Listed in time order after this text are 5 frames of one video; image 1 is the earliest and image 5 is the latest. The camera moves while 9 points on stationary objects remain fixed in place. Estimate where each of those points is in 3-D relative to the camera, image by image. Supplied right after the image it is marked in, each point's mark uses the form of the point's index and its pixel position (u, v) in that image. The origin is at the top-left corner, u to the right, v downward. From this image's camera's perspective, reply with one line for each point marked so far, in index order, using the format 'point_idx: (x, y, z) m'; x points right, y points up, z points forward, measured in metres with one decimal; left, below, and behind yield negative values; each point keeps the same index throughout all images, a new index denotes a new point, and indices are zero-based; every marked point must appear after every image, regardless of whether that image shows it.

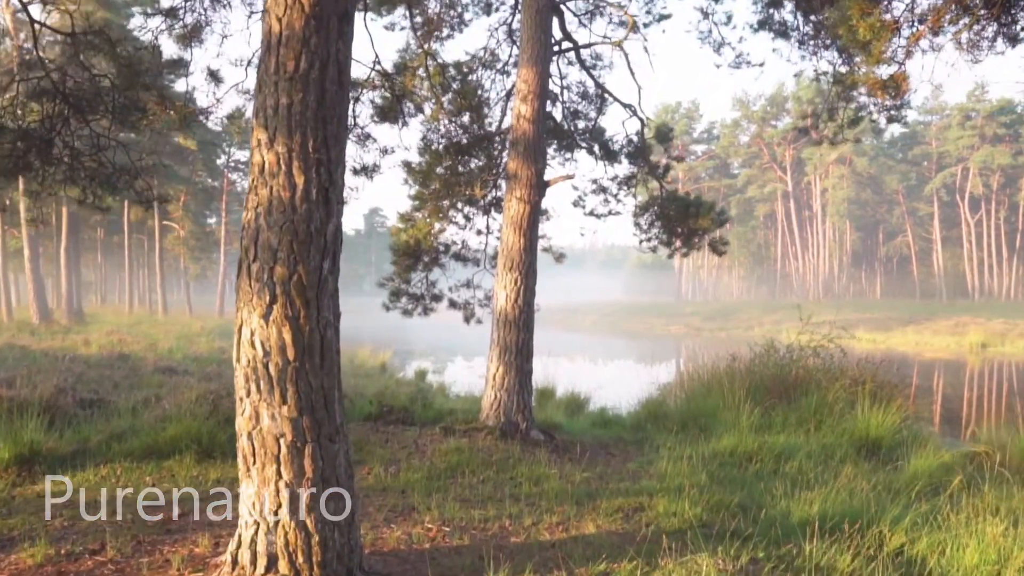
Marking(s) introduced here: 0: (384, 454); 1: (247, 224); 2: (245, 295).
0: (-1.1, -1.4, +6.1) m
1: (-1.1, +0.3, +3.1) m
2: (-1.1, 0.0, +3.0) m
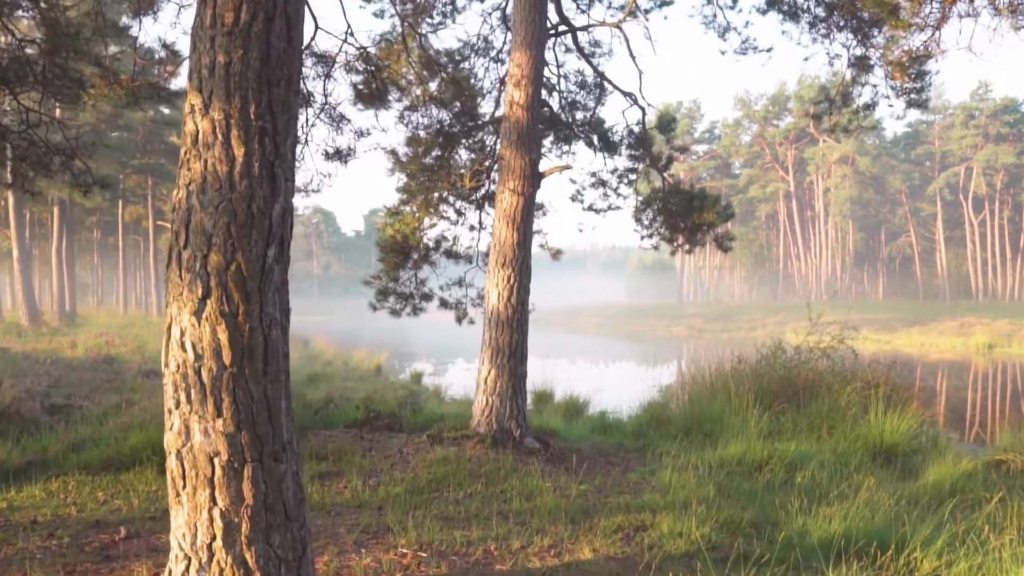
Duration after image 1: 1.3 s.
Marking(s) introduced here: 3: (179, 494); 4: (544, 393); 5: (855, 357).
0: (-1.1, -1.3, +5.6) m
1: (-1.2, +0.3, +2.6) m
2: (-1.2, 0.0, +2.6) m
3: (-1.1, -0.7, +2.5) m
4: (+0.5, -1.8, +12.6) m
5: (+4.7, -0.9, +10.1) m
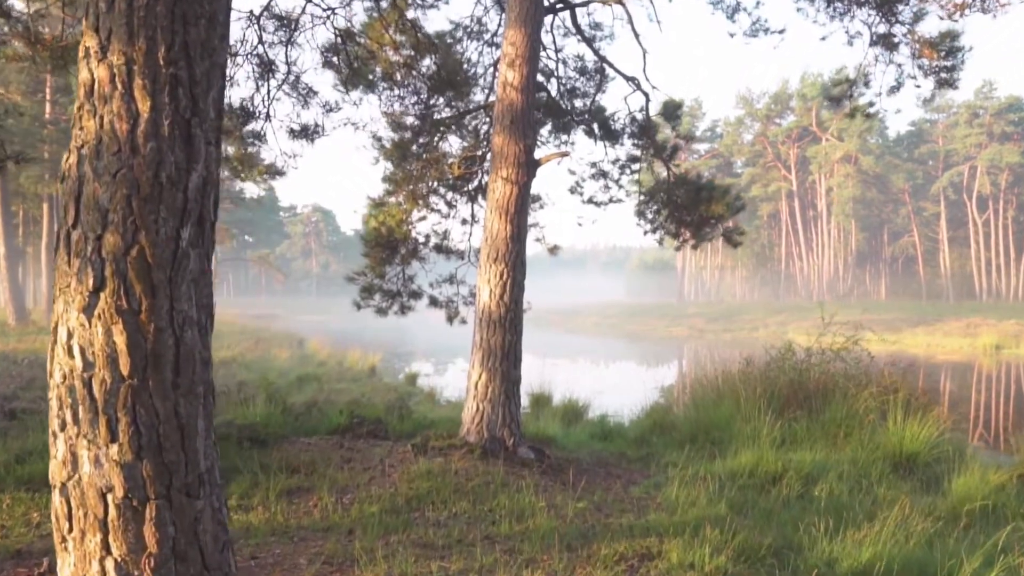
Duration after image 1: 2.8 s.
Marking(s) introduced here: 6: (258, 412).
0: (-1.2, -1.3, +5.1) m
1: (-1.2, +0.3, +2.1) m
2: (-1.2, 0.0, +2.0) m
3: (-1.2, -0.7, +2.0) m
4: (+0.5, -1.7, +12.0) m
5: (+4.6, -0.9, +9.6) m
6: (-2.5, -1.2, +7.4) m
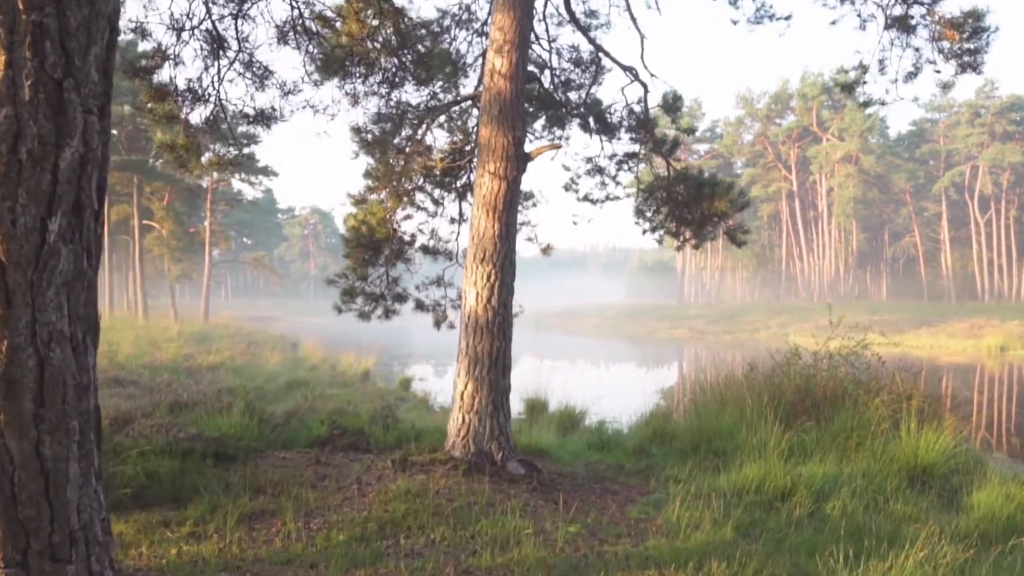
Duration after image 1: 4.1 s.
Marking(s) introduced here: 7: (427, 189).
0: (-1.3, -1.3, +4.7) m
1: (-1.3, +0.3, +1.6) m
2: (-1.3, 0.0, +1.6) m
3: (-1.3, -0.7, +1.6) m
4: (+0.4, -1.8, +11.6) m
5: (+4.5, -0.9, +9.1) m
6: (-2.6, -1.2, +7.0) m
7: (-0.8, +1.0, +7.2) m
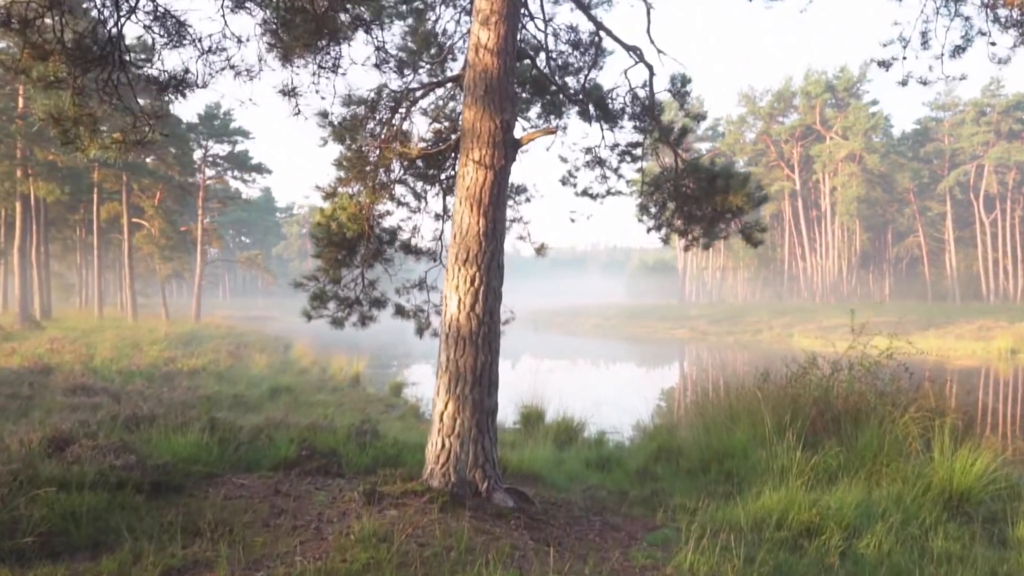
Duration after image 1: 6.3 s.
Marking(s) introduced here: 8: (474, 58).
0: (-1.4, -1.4, +3.9) m
1: (-1.4, +0.3, +0.9) m
2: (-1.4, 0.0, +0.9) m
3: (-1.4, -0.7, +0.8) m
4: (+0.3, -1.8, +10.9) m
5: (+4.4, -1.0, +8.4) m
6: (-2.7, -1.3, +6.2) m
7: (-0.9, +0.9, +6.4) m
8: (-0.3, +1.6, +5.4) m
